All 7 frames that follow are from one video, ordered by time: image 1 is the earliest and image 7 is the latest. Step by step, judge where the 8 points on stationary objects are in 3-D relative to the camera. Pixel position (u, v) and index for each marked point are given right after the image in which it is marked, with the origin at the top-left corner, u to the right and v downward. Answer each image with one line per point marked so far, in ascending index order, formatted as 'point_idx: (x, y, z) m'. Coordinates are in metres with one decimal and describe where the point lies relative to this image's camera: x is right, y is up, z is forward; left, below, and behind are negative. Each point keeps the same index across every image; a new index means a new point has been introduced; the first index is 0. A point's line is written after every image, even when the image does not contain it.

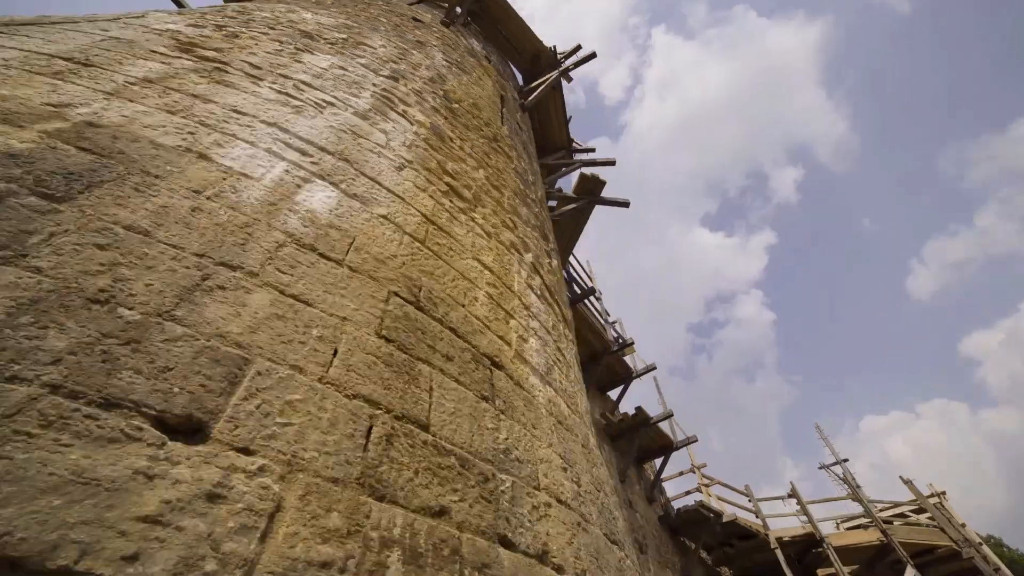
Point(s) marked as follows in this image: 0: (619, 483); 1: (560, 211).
0: (+1.8, -3.2, +7.6) m
1: (+0.6, +1.0, +6.0) m
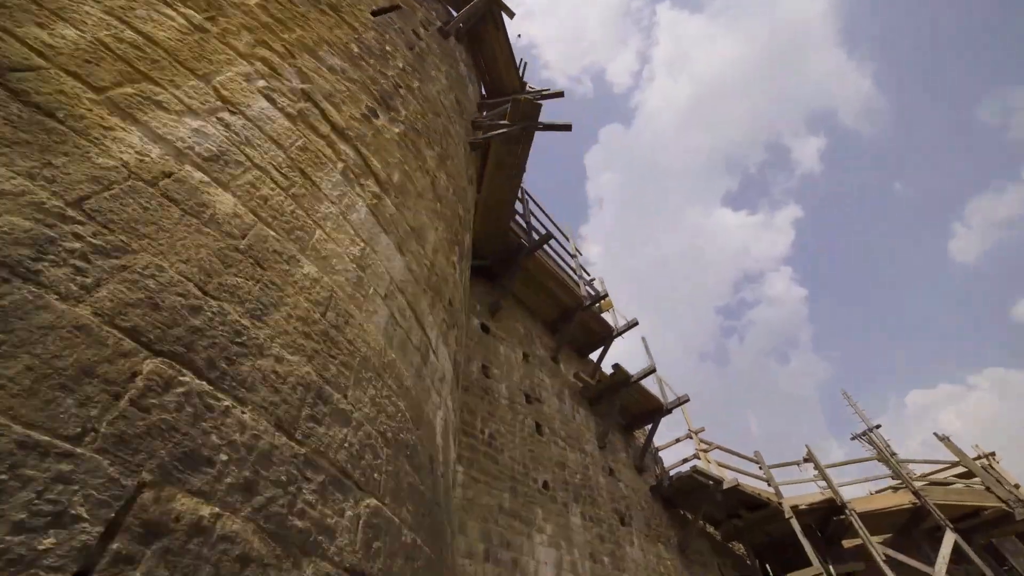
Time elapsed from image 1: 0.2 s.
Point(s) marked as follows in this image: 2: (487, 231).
0: (+1.3, -2.4, +6.8) m
1: (-0.3, +1.7, +5.4) m
2: (-0.4, +0.8, +6.8) m
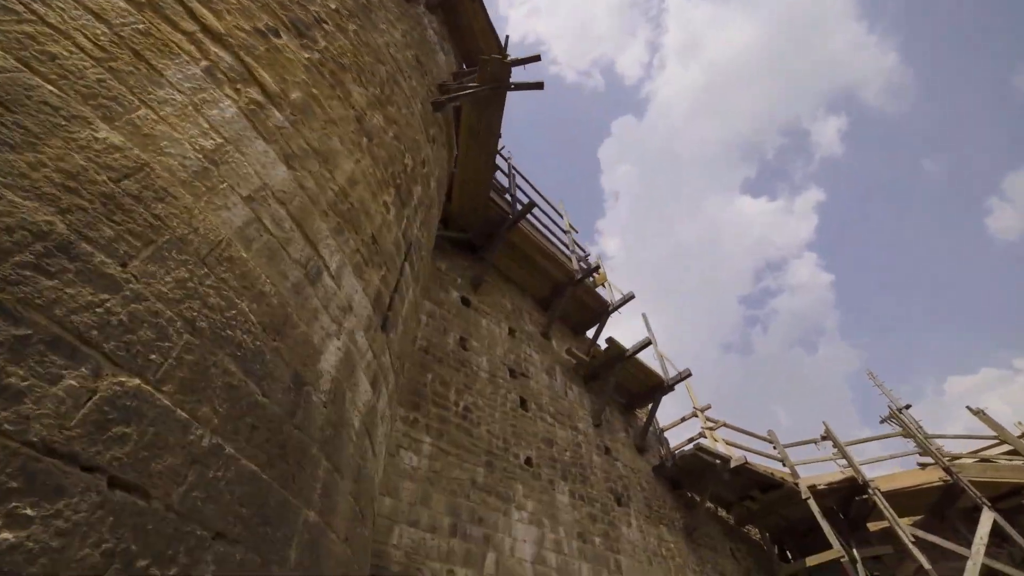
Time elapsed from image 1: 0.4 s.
0: (+1.1, -2.0, +6.5) m
1: (-0.7, +2.1, +5.2) m
2: (-0.7, +1.2, +6.6) m
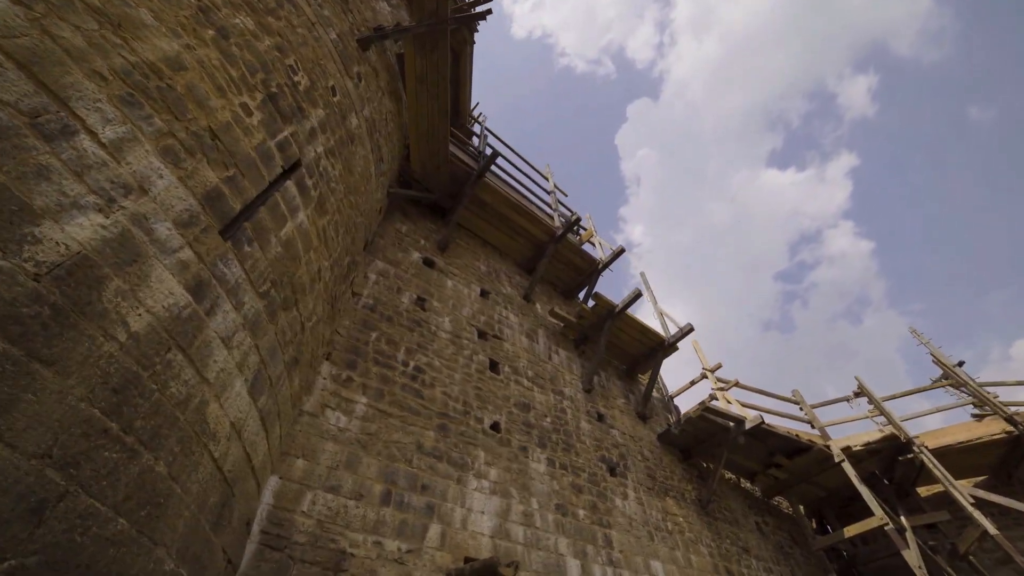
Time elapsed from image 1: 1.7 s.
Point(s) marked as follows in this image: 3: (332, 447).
0: (+0.9, -1.3, +5.8) m
1: (-1.4, +2.6, +4.7) m
2: (-1.1, +1.7, +6.1) m
3: (-1.3, -1.2, +3.4) m
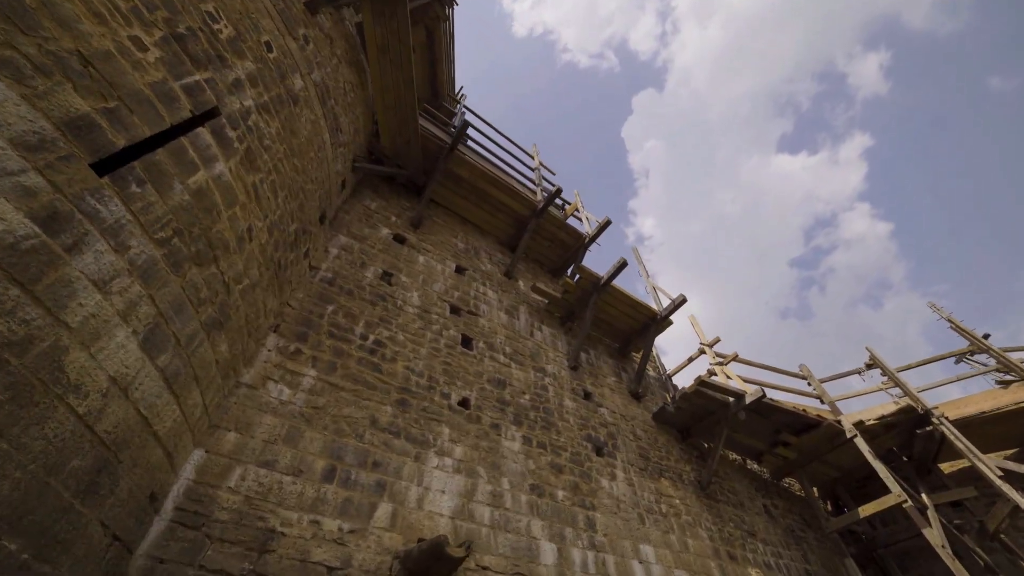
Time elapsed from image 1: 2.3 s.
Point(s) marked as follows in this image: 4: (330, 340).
0: (+0.6, -1.0, +5.5) m
1: (-1.8, +2.9, +4.5) m
2: (-1.5, +1.9, +5.8) m
3: (-1.7, -0.9, +3.1) m
4: (-1.5, -0.4, +3.9) m
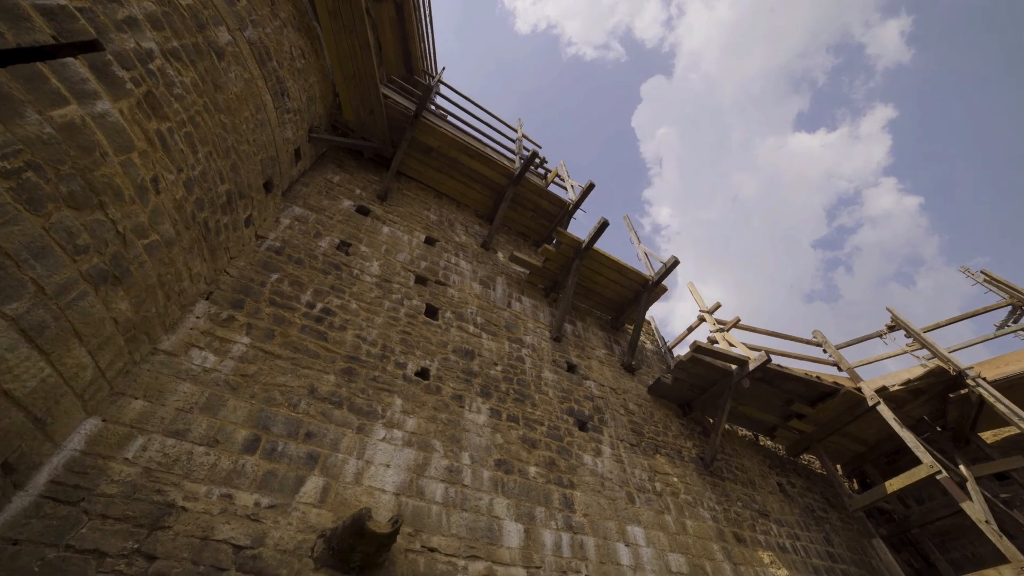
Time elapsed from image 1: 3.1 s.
0: (+0.4, -0.6, +5.1) m
1: (-2.3, +3.1, +4.2) m
2: (-1.9, +2.2, +5.6) m
3: (-2.0, -0.6, +2.9) m
4: (-1.9, -0.2, +3.6) m
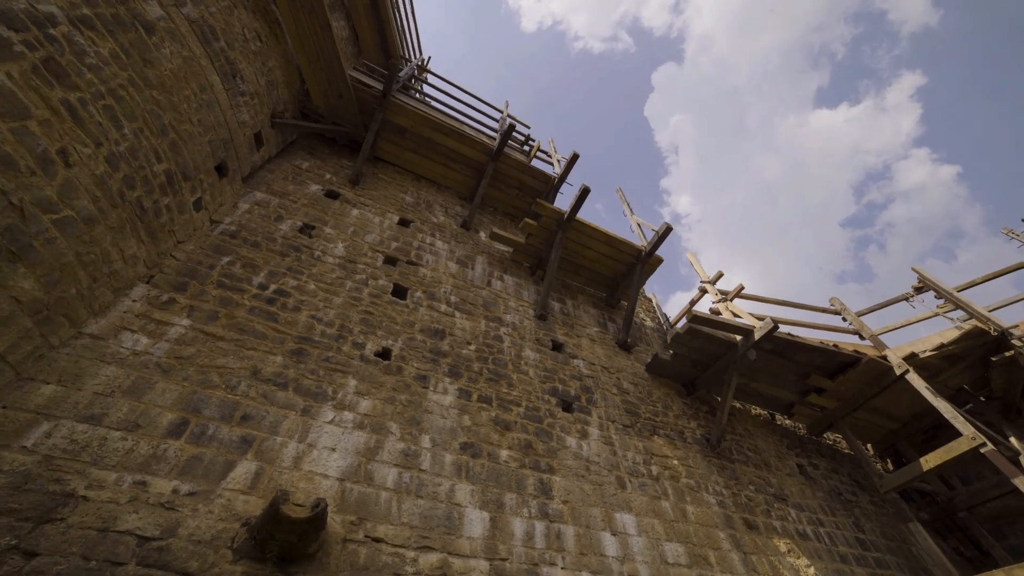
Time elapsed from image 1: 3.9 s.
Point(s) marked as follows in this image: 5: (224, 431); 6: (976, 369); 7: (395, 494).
0: (+0.2, -0.3, +4.7) m
1: (-2.7, +3.2, +4.1) m
2: (-2.2, +2.3, +5.4) m
3: (-2.3, -0.5, +2.7) m
4: (-2.2, 0.0, +3.4) m
5: (-1.7, -0.8, +2.6) m
6: (+4.8, -0.8, +4.7) m
7: (-0.7, -1.3, +2.8) m
